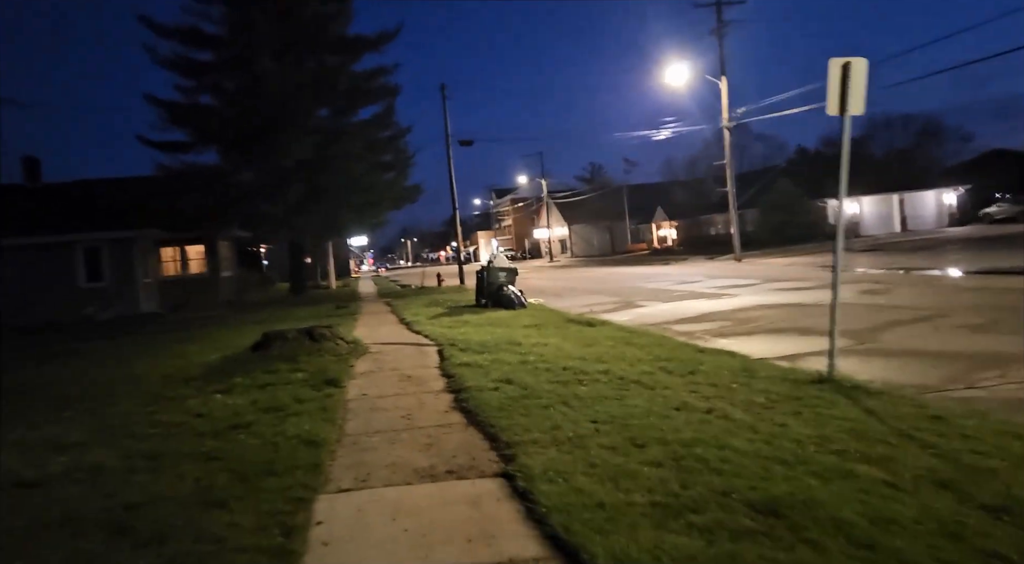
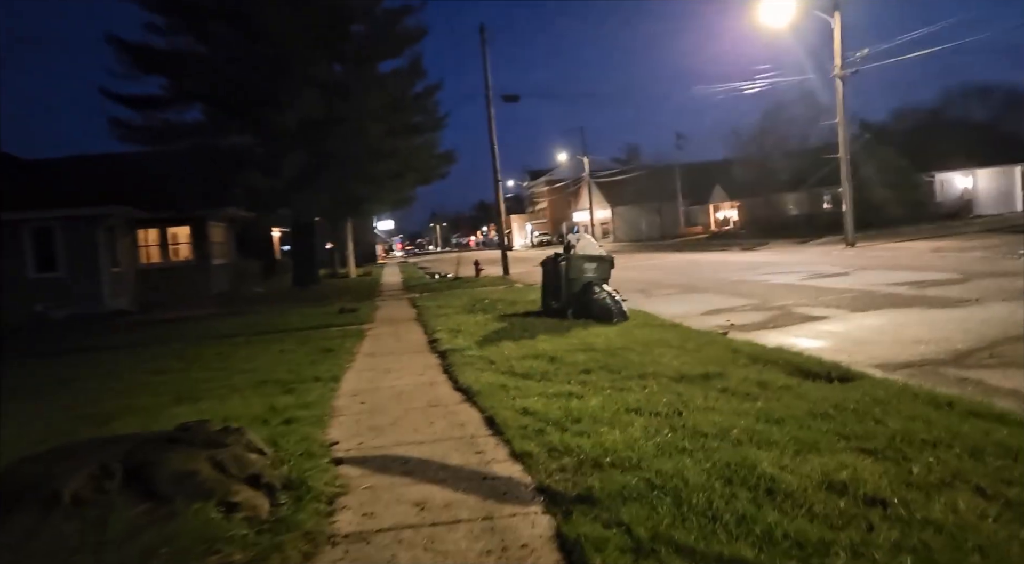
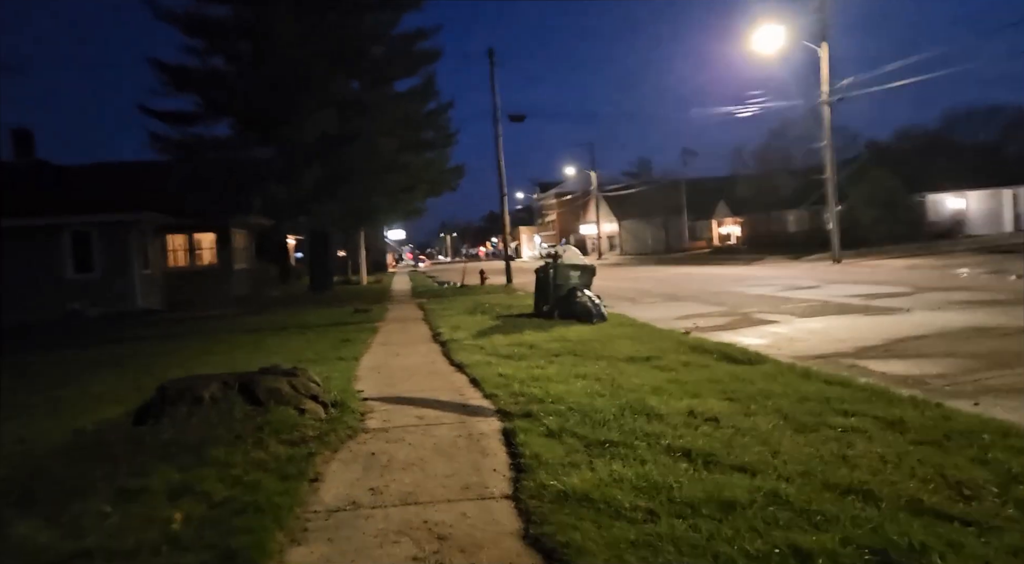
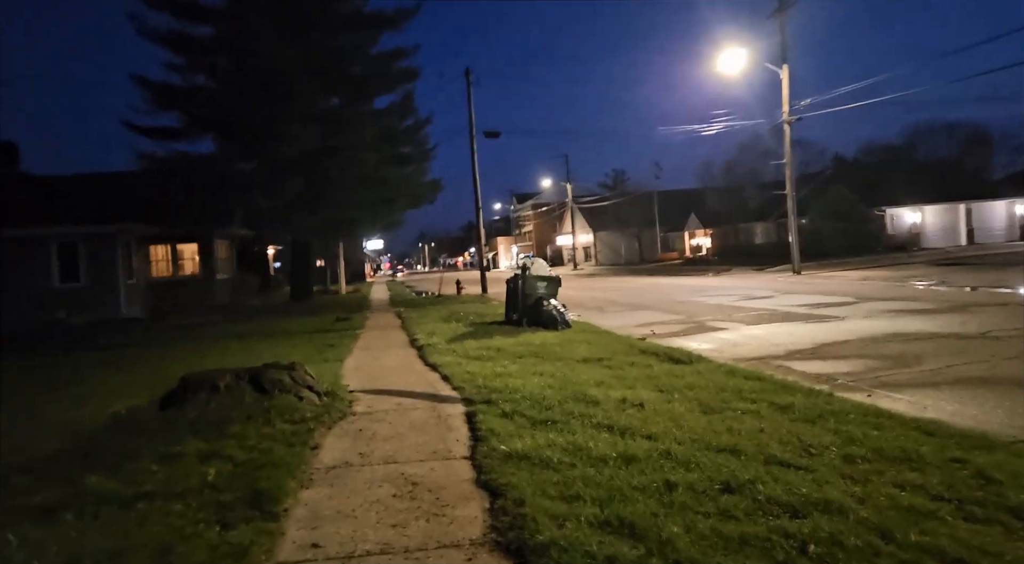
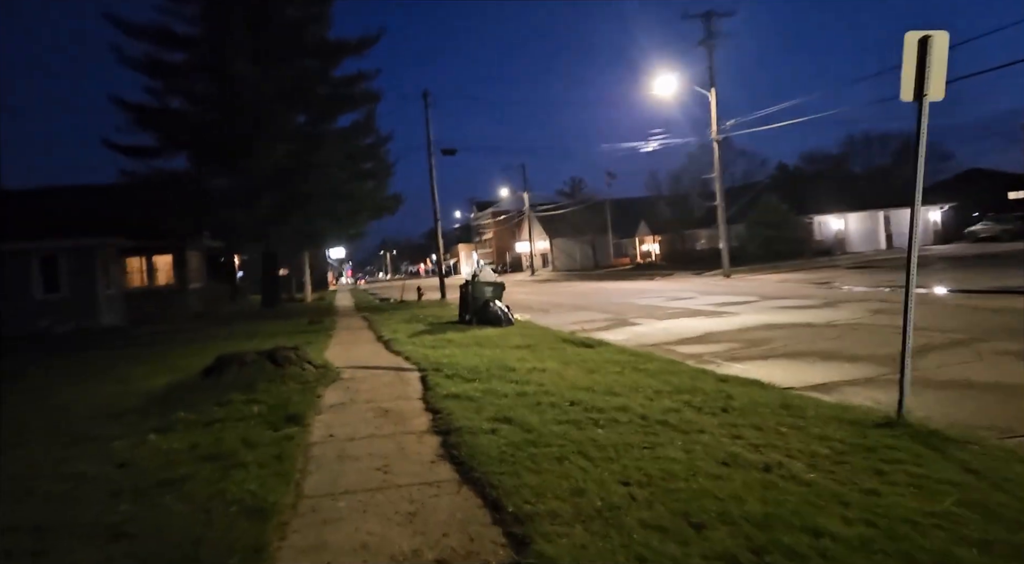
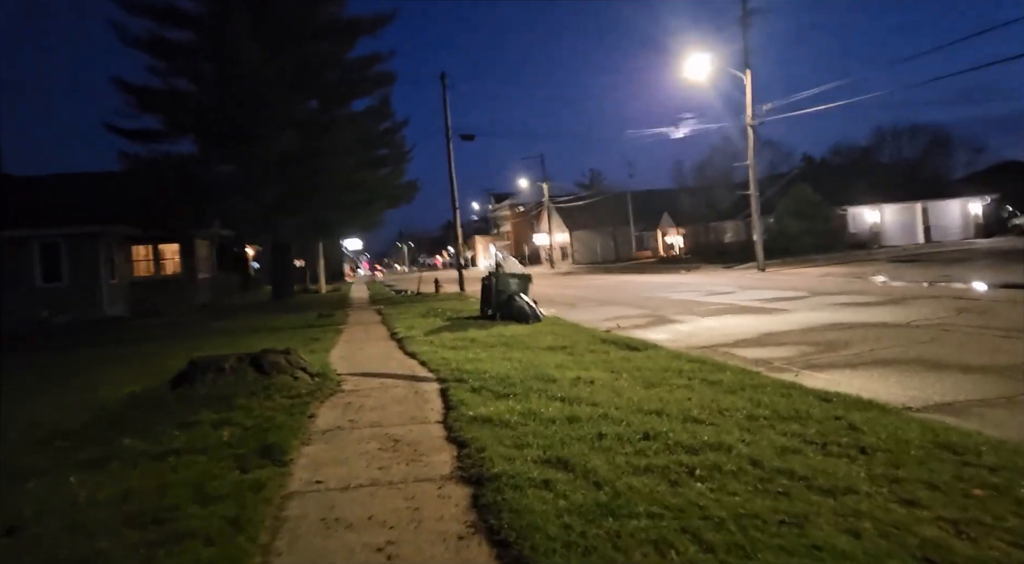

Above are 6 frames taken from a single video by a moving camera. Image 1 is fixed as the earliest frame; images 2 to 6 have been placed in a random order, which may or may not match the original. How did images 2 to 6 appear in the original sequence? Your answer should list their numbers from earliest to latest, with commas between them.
5, 6, 4, 3, 2
